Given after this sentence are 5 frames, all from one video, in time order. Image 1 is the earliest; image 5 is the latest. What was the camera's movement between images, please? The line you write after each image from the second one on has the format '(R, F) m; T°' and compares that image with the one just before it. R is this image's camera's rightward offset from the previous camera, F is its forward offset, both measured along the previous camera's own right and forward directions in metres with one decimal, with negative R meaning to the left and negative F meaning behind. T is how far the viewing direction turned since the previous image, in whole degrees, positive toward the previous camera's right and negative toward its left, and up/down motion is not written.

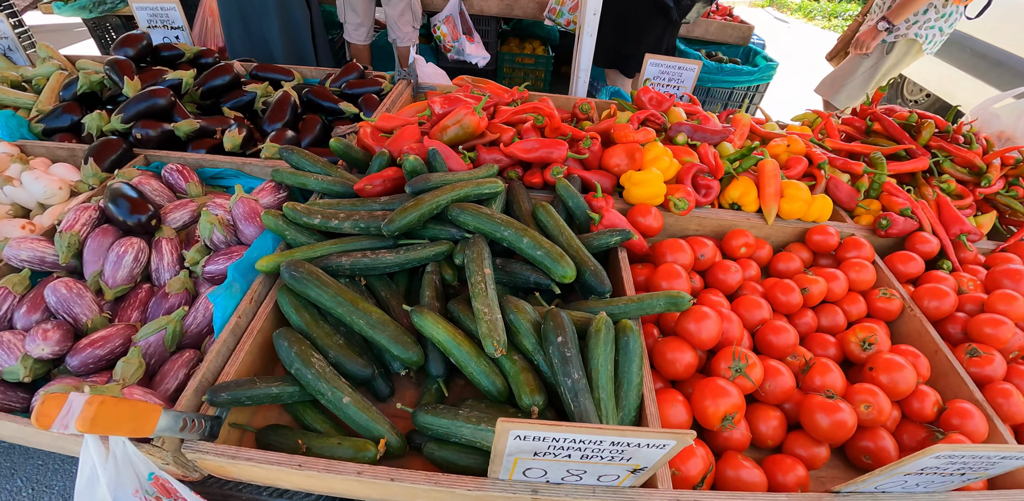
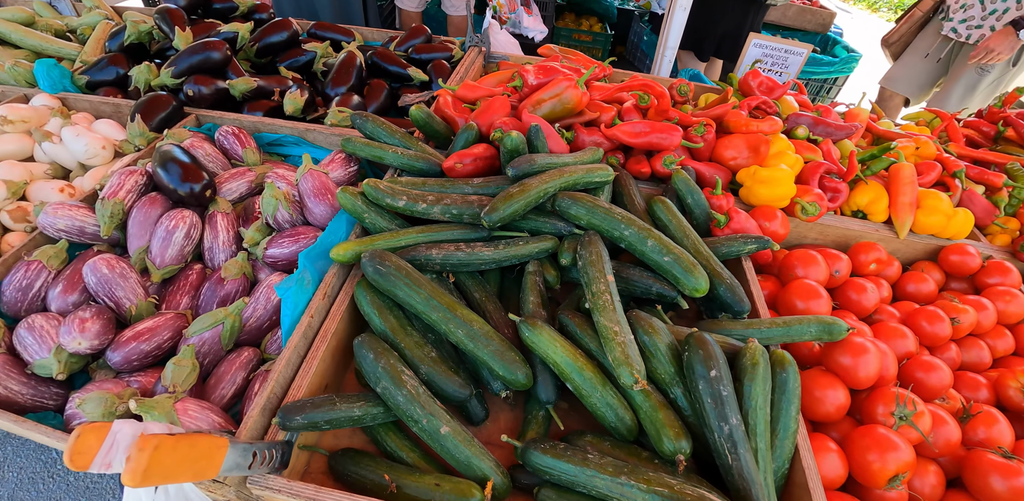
(-0.4, +0.3) m; -2°
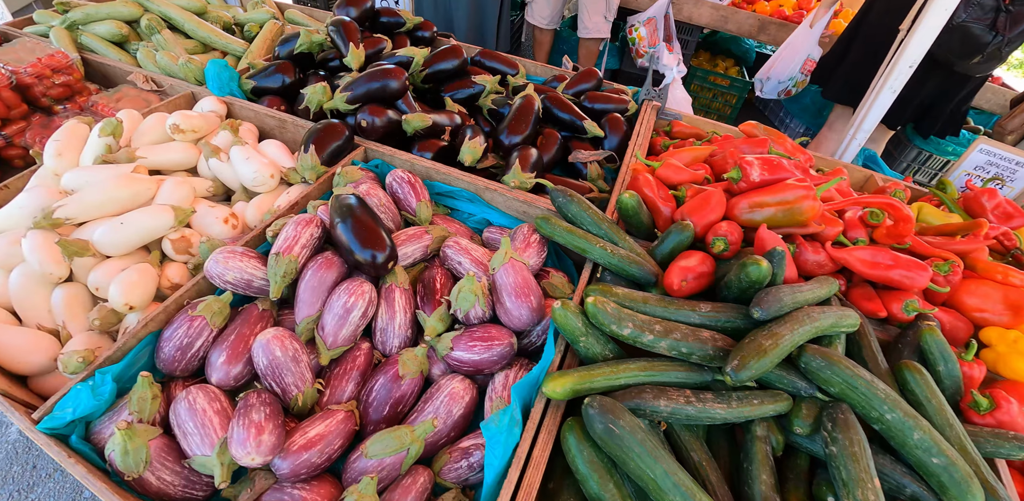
(-0.6, +0.2) m; -5°
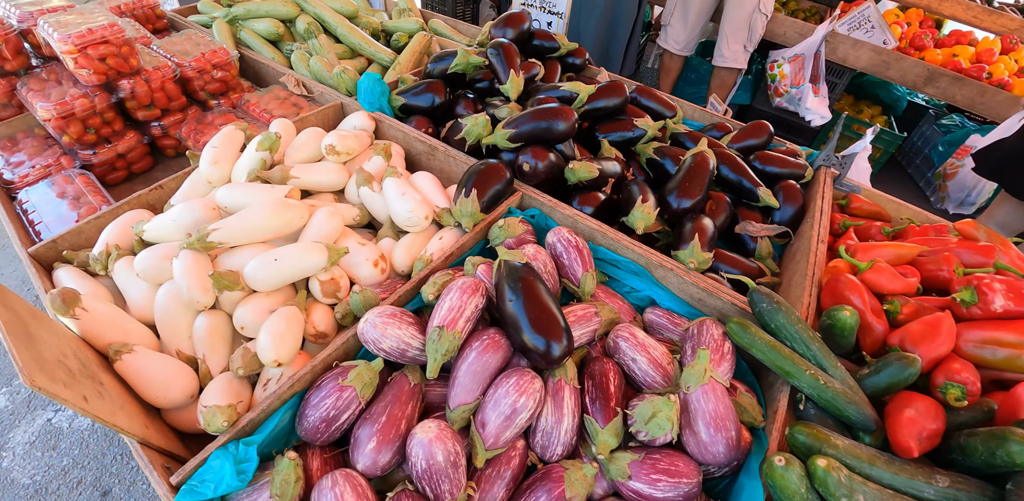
(-0.4, +0.2) m; -6°
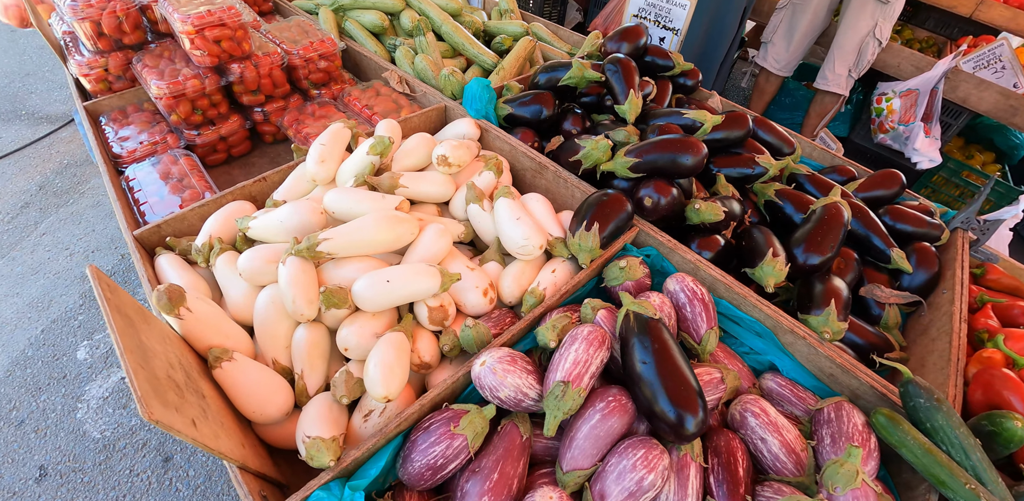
(-0.3, +0.1) m; -4°
